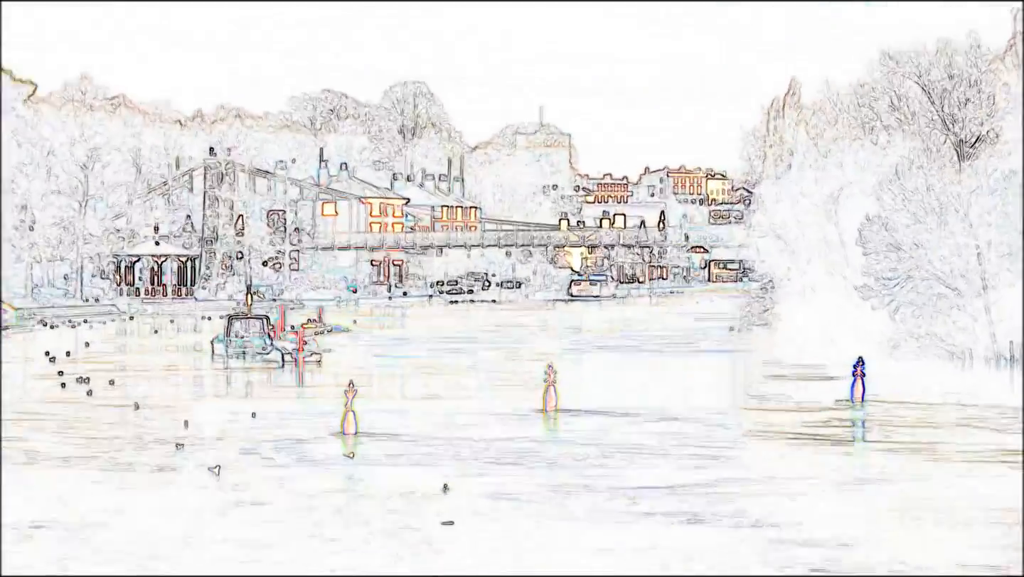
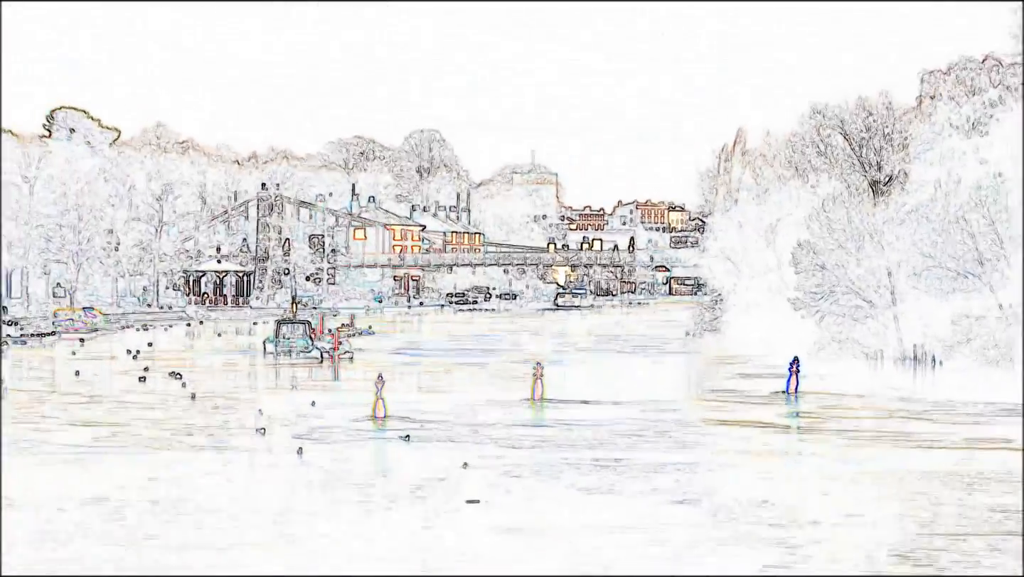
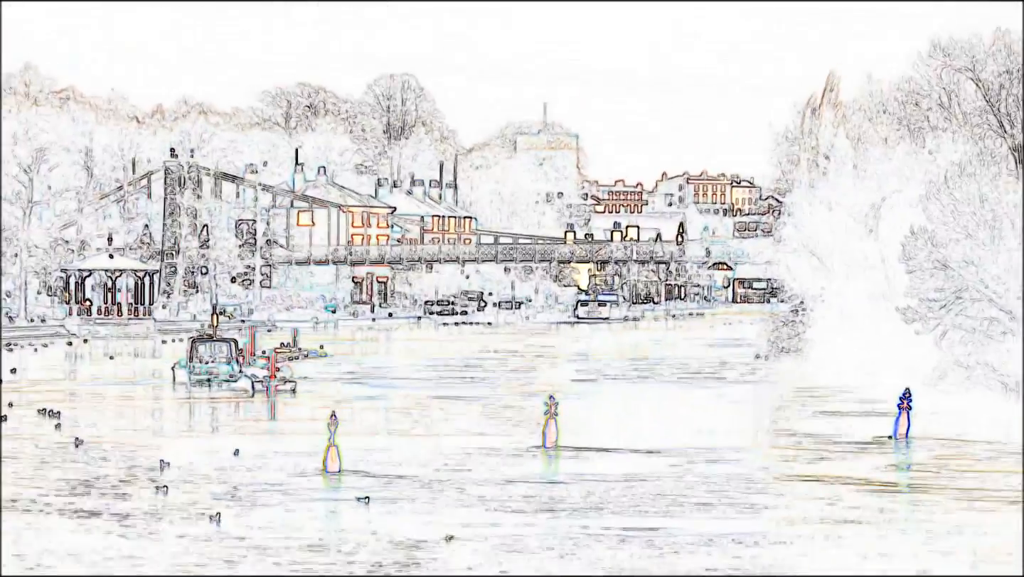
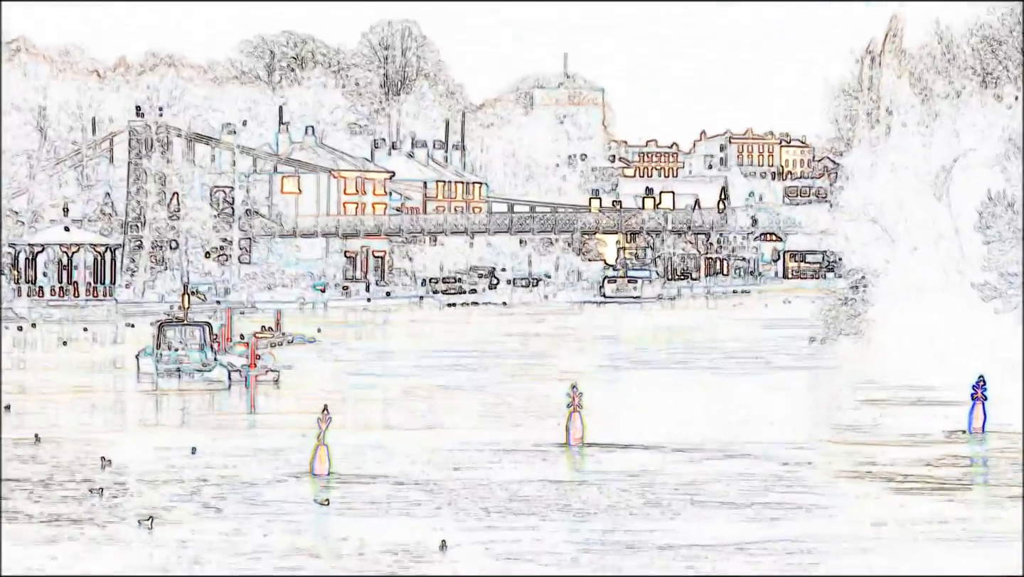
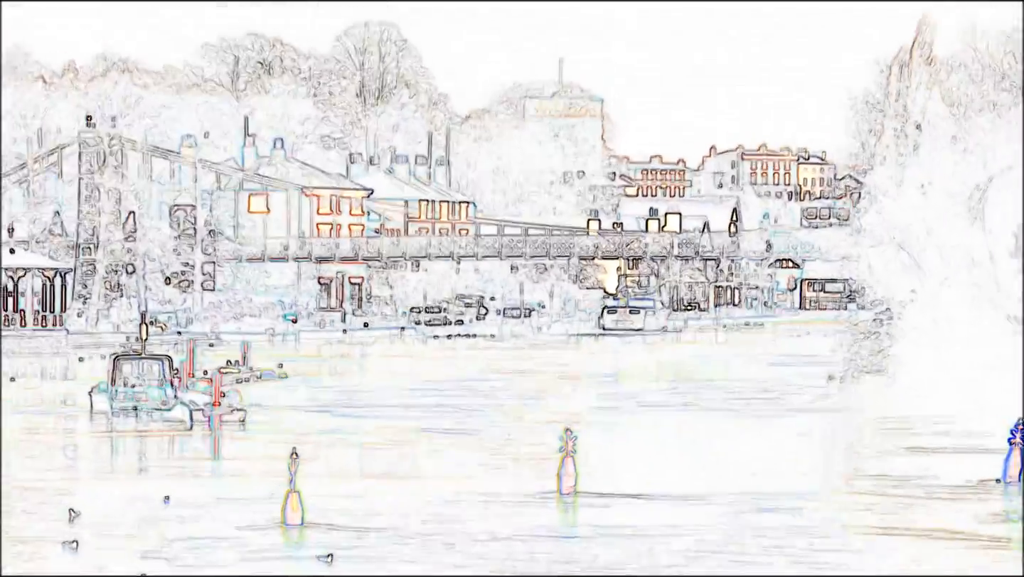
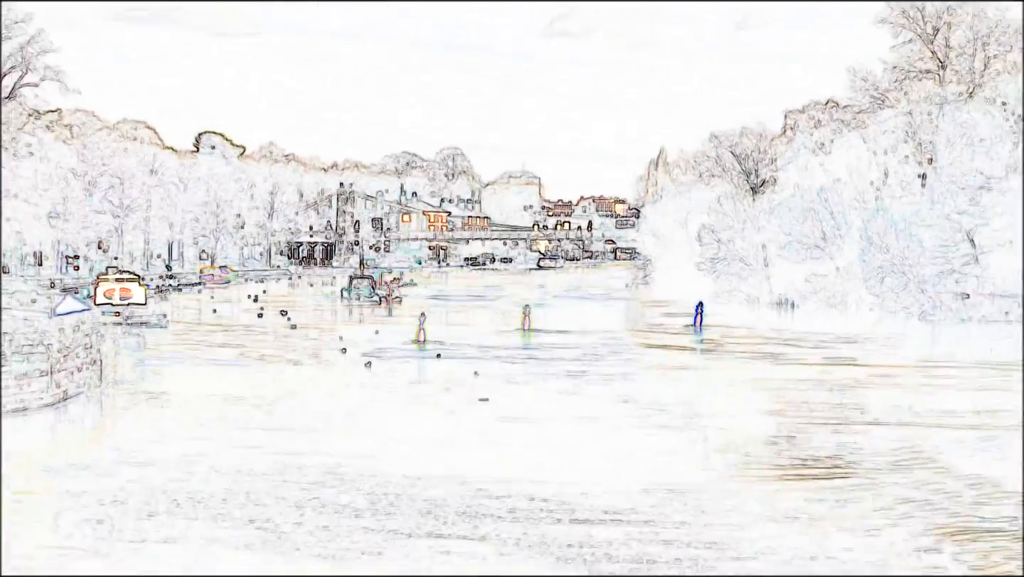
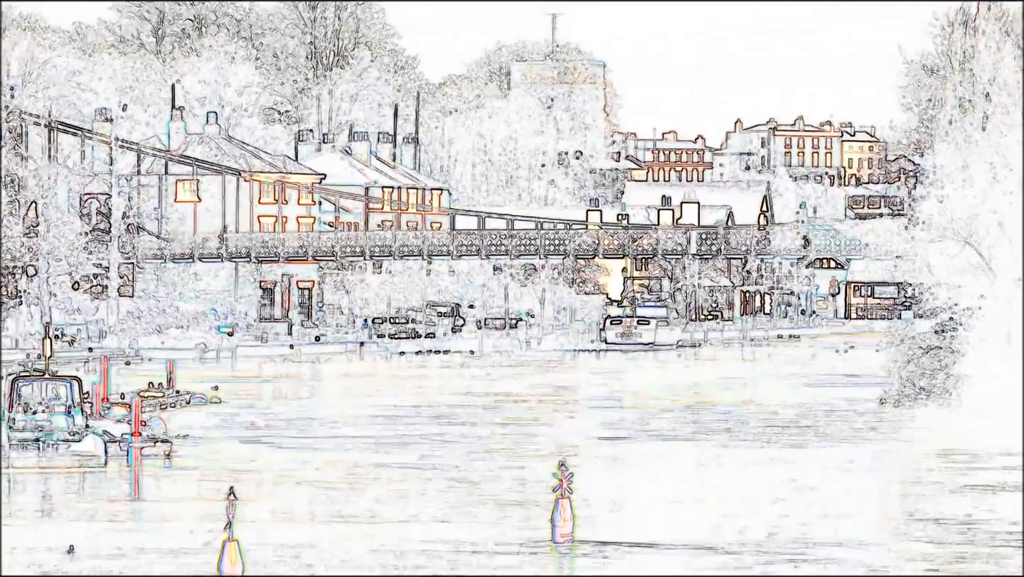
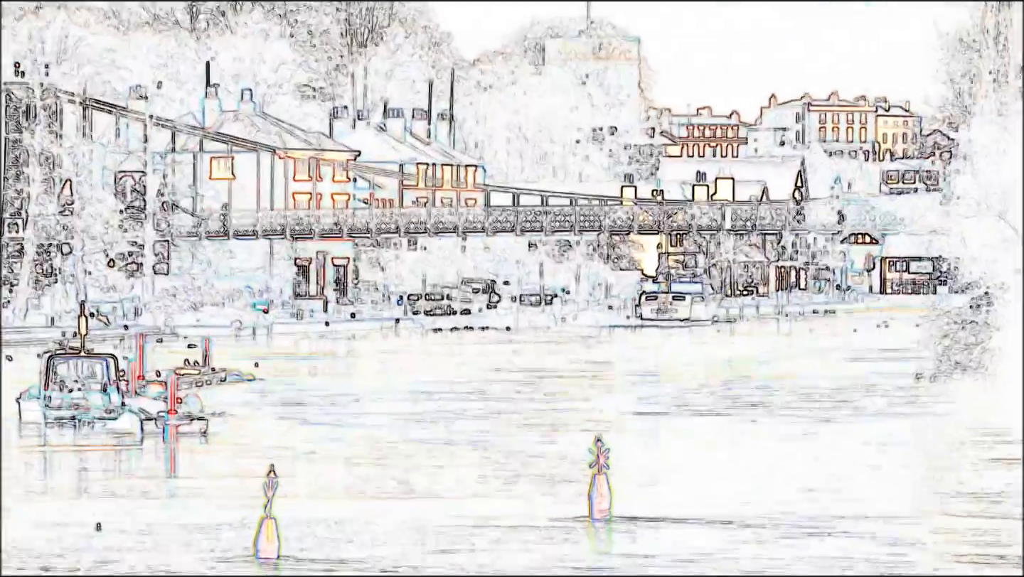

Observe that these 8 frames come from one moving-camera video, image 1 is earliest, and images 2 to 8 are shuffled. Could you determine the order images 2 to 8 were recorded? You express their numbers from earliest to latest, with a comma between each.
4, 8, 7, 5, 3, 2, 6
